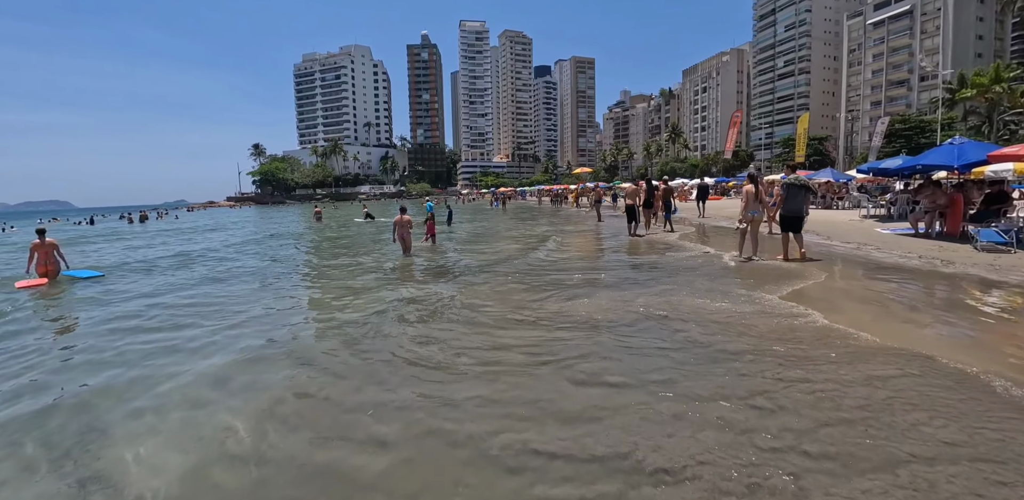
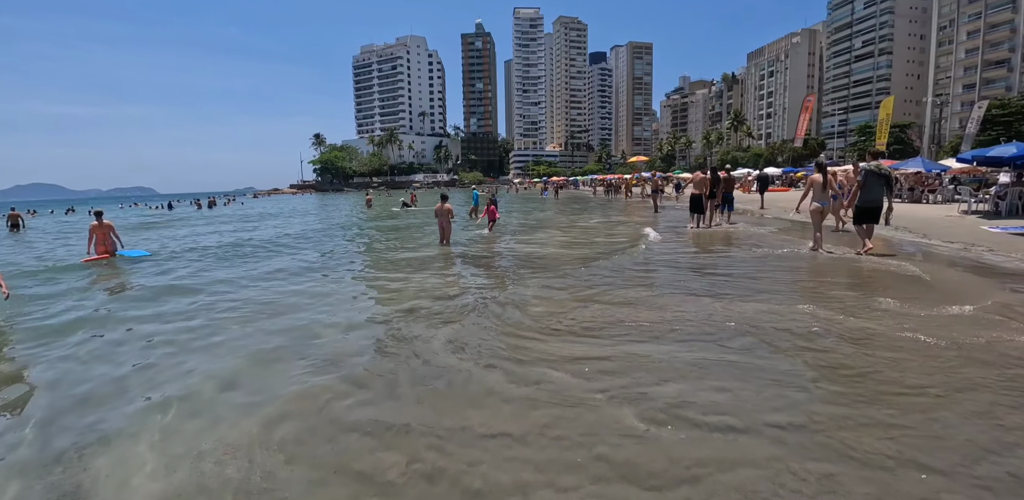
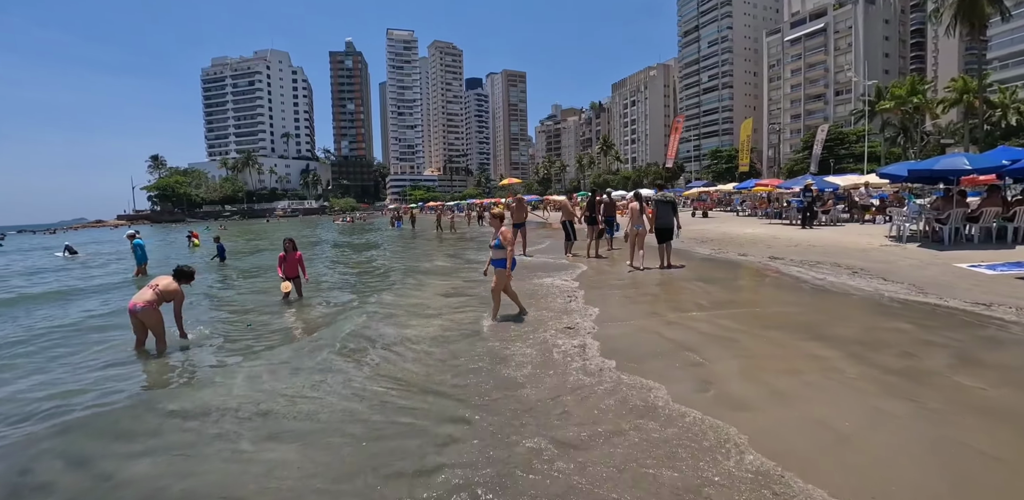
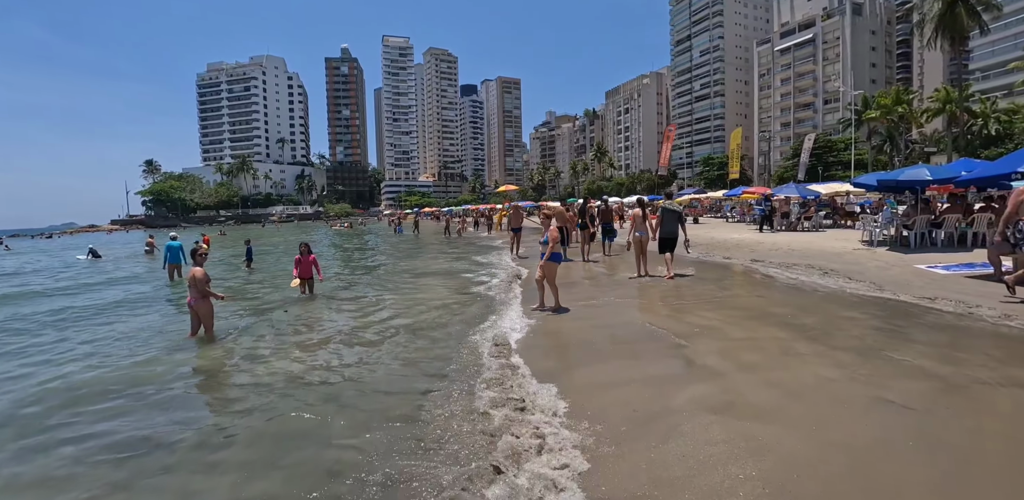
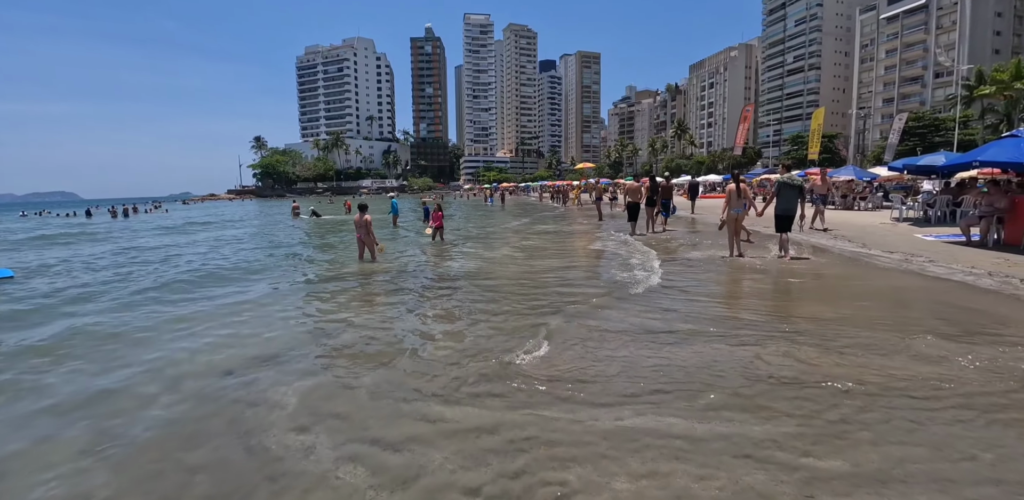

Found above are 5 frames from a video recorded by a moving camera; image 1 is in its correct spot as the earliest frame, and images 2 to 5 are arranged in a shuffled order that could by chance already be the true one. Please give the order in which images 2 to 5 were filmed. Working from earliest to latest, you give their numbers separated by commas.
2, 5, 4, 3
